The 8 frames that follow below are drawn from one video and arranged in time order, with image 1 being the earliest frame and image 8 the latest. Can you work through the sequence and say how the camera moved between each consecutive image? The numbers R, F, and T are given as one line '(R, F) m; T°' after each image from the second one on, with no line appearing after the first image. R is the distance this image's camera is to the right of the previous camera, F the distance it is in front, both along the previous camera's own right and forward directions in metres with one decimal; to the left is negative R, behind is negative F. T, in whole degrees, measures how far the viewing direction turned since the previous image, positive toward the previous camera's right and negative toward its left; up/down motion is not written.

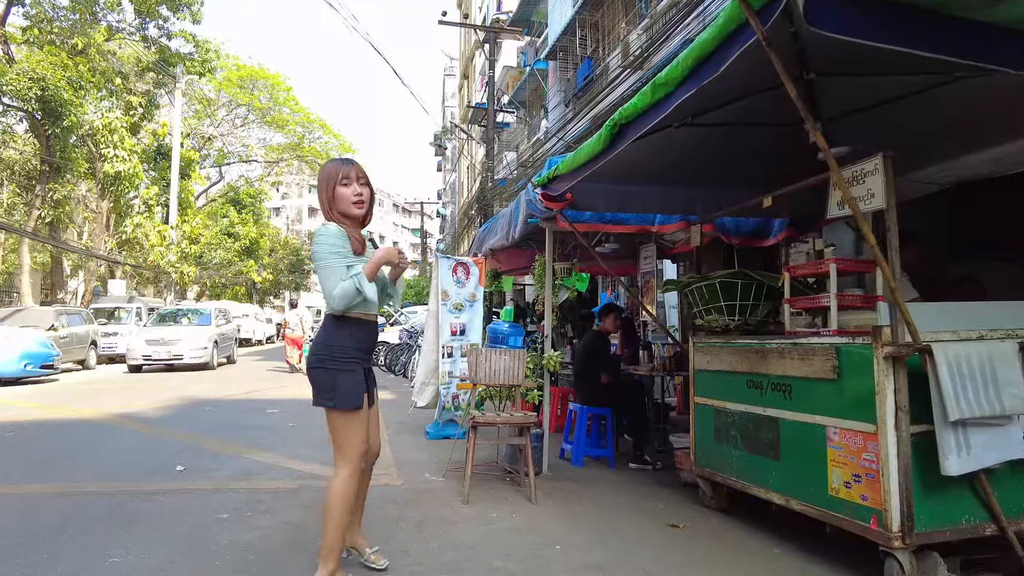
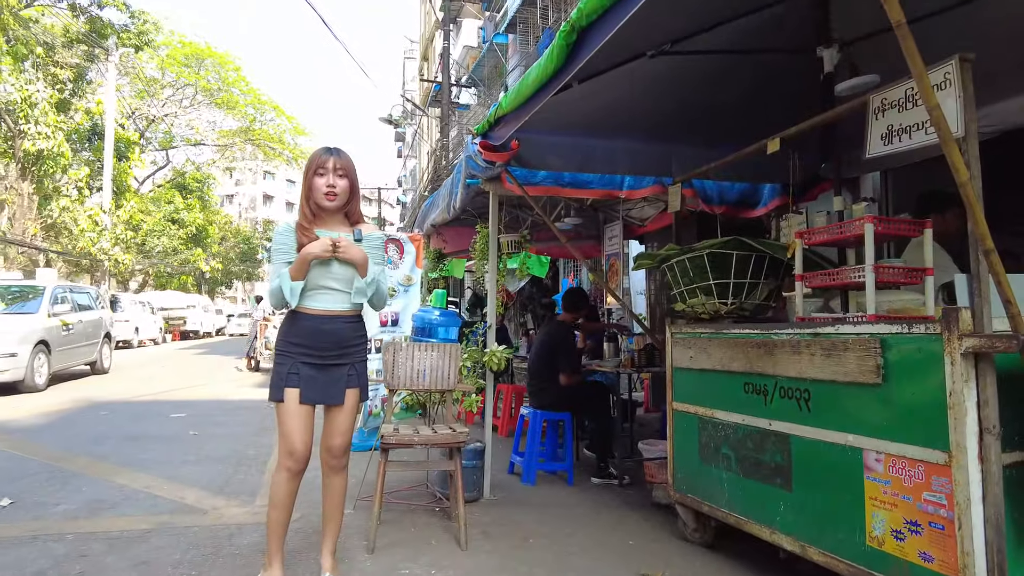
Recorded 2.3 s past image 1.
(+0.2, +1.1) m; +3°
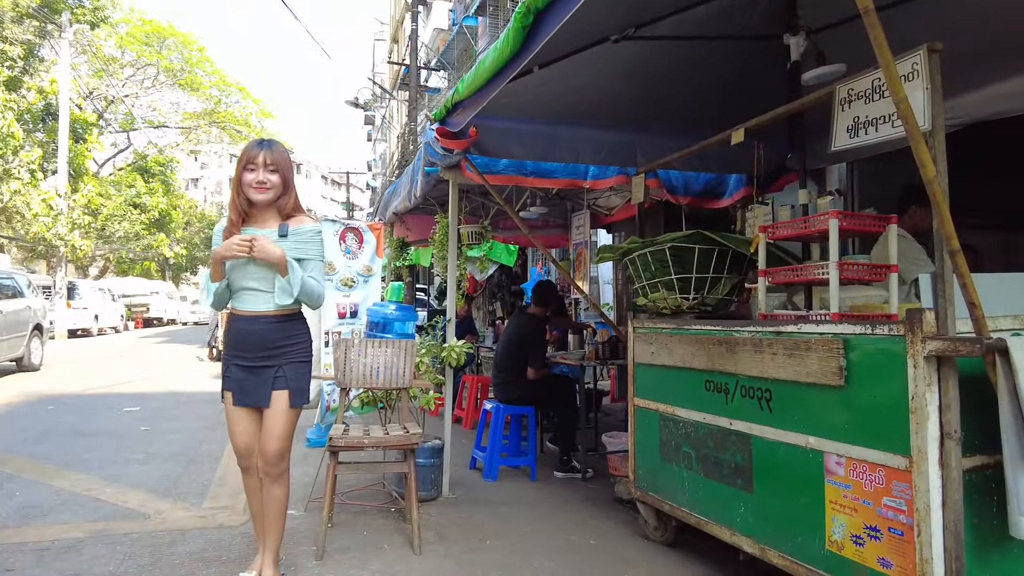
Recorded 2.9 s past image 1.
(+0.1, +0.1) m; +2°
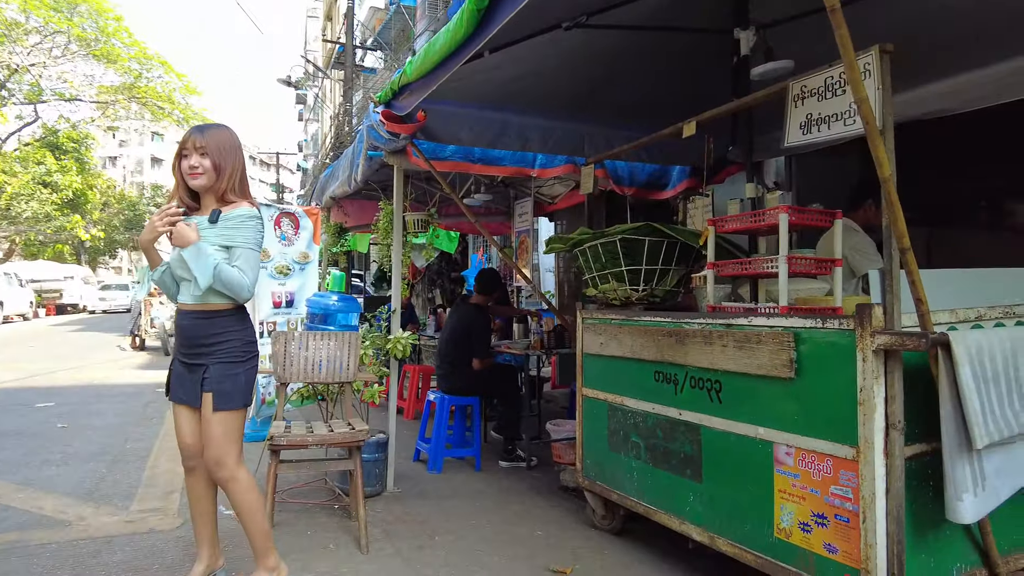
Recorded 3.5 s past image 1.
(-0.1, +0.1) m; +6°
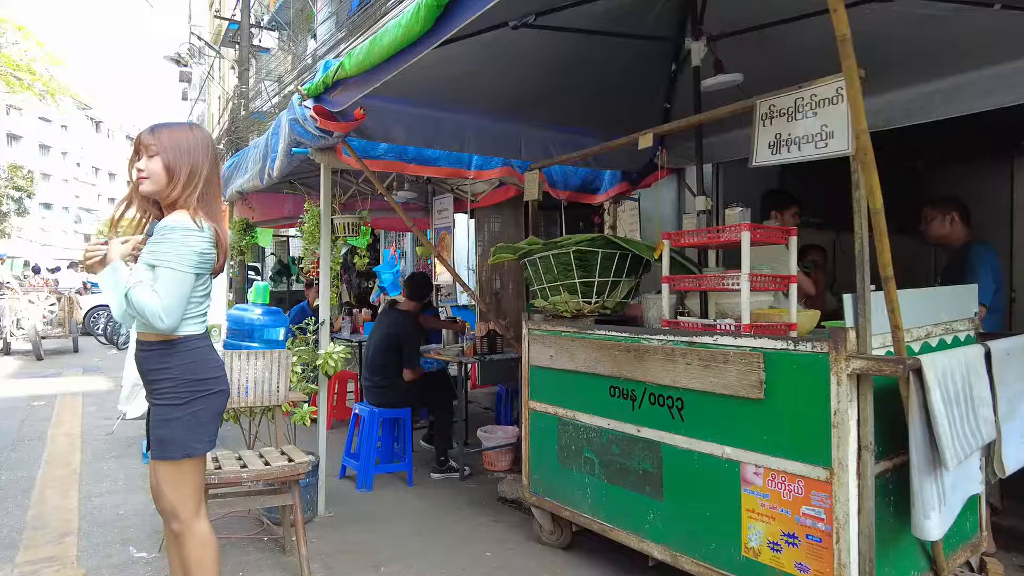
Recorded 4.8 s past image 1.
(-0.2, +0.2) m; +9°
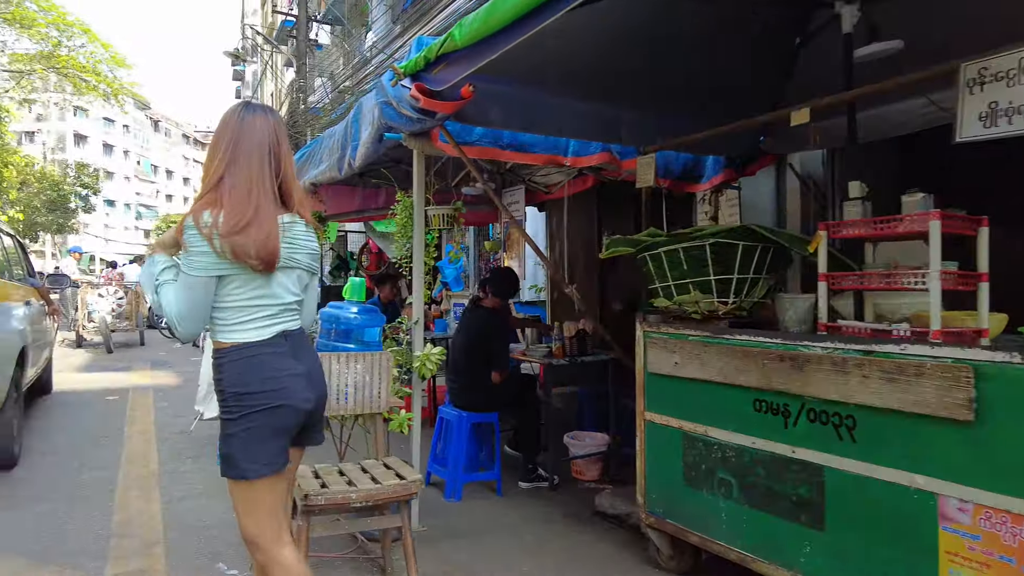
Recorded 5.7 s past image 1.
(-0.3, +0.3) m; -4°
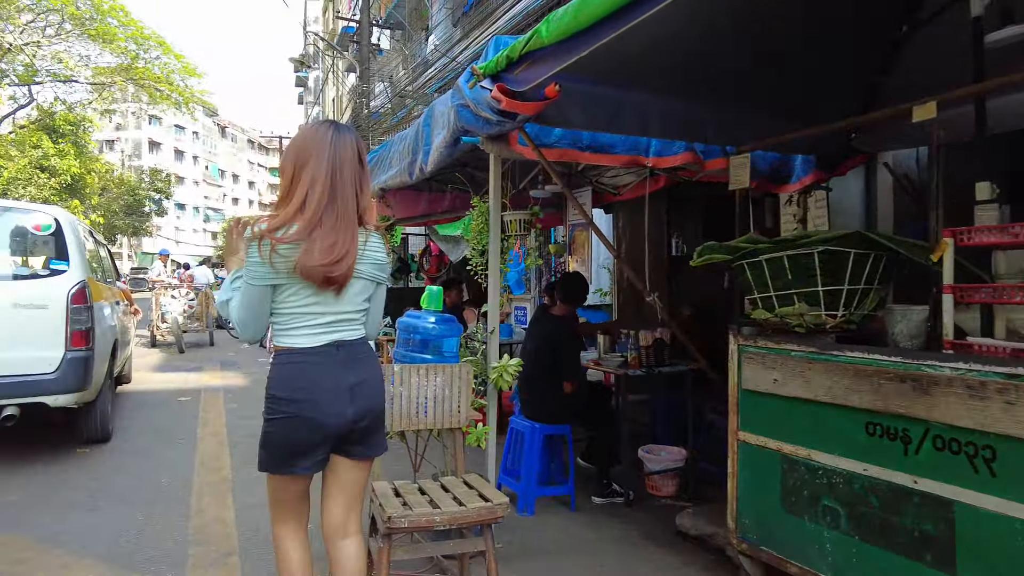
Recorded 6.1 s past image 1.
(-0.1, +0.1) m; -5°
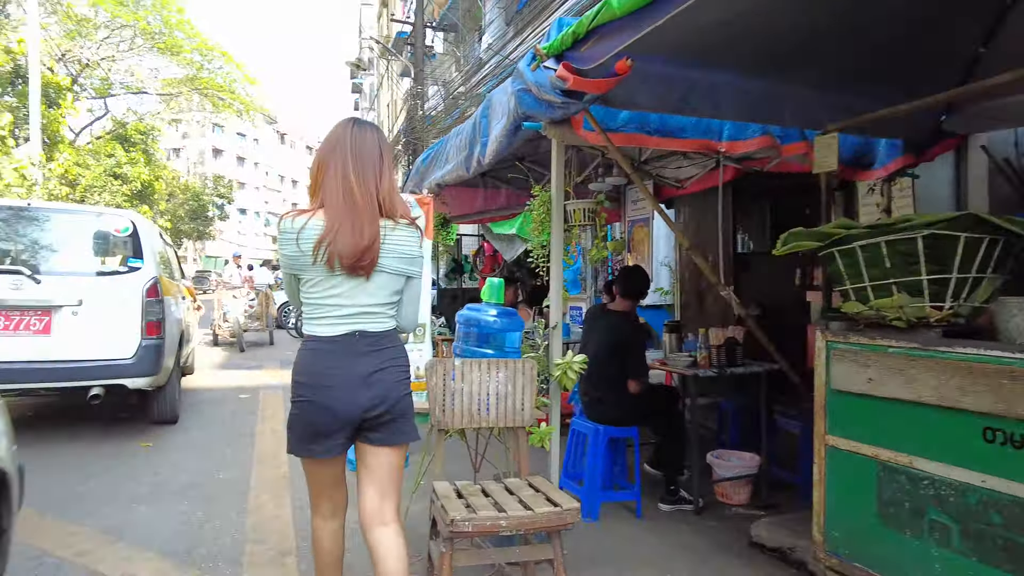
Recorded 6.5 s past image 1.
(-0.1, +0.2) m; -4°
